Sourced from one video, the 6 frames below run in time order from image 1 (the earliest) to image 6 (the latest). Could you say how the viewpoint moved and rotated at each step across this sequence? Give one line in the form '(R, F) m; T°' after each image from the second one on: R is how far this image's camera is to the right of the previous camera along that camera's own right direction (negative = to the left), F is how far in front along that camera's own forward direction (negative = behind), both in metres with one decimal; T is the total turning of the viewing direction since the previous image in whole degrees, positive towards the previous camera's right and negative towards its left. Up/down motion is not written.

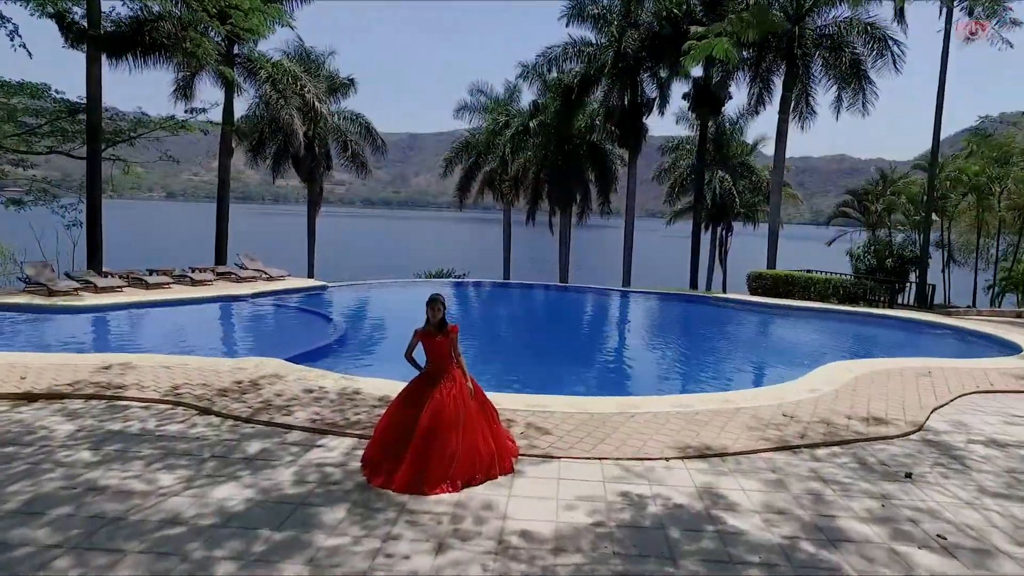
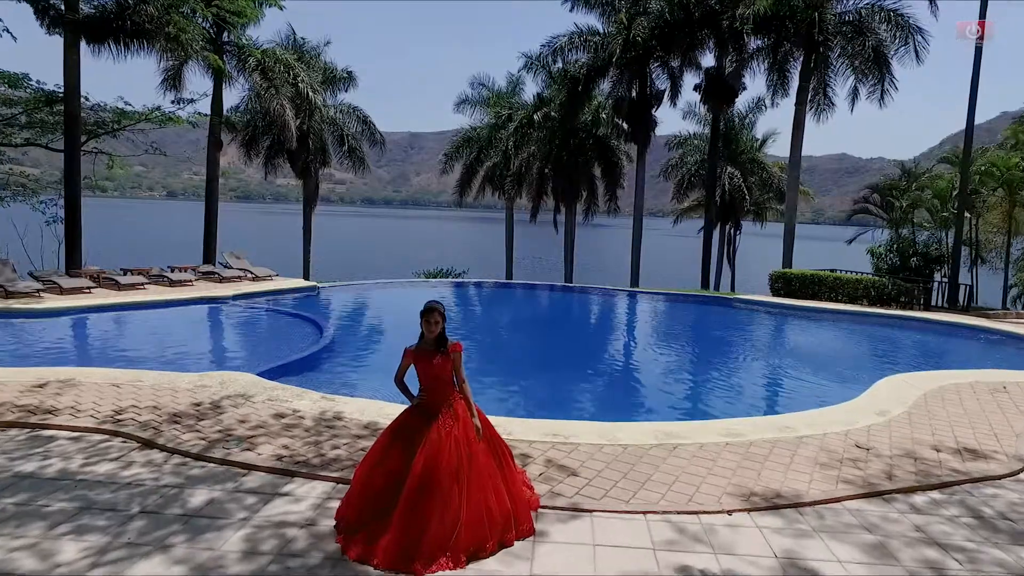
(-0.1, +1.1) m; 0°
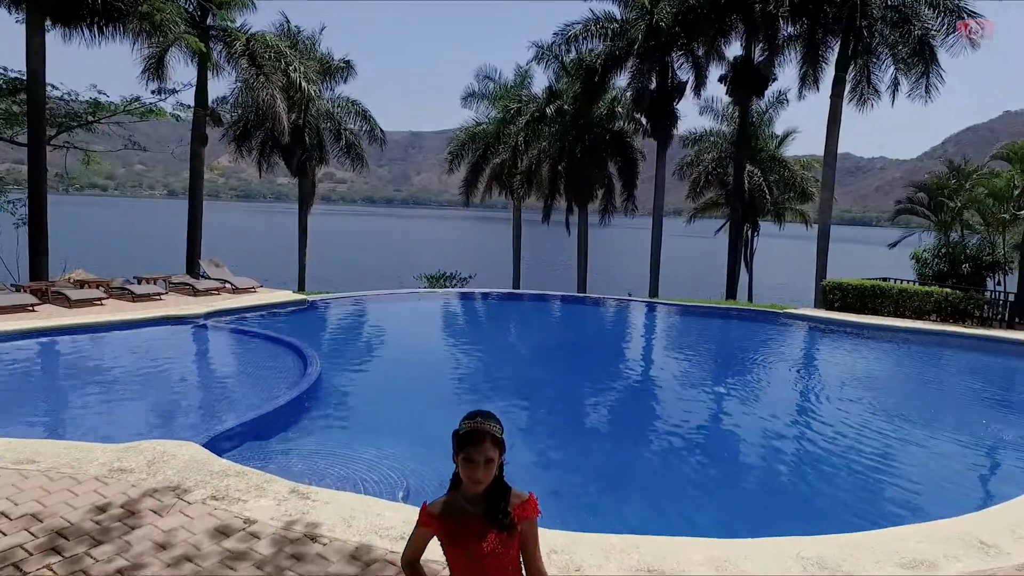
(-0.3, +1.8) m; 0°
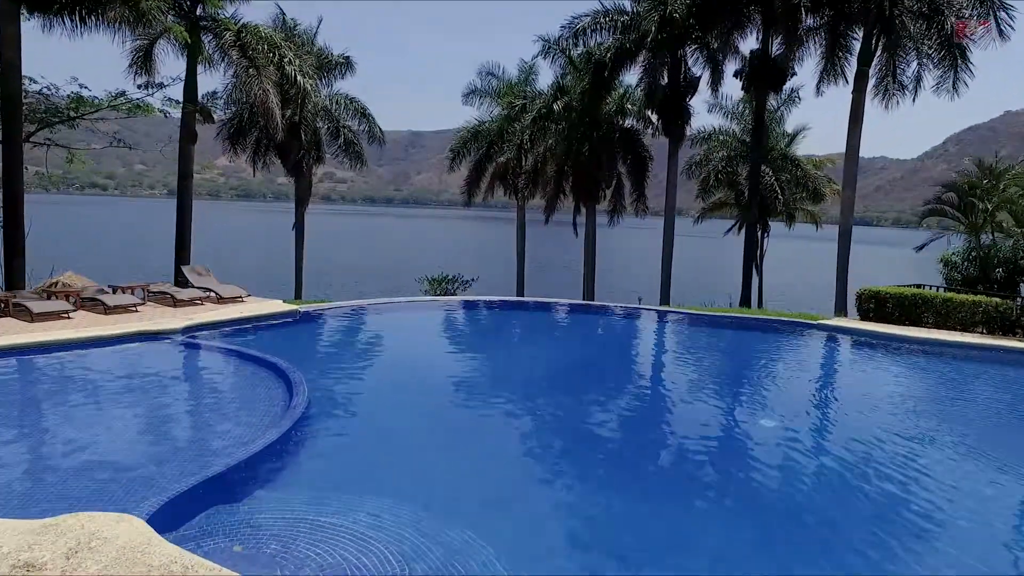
(-0.2, +1.0) m; 0°
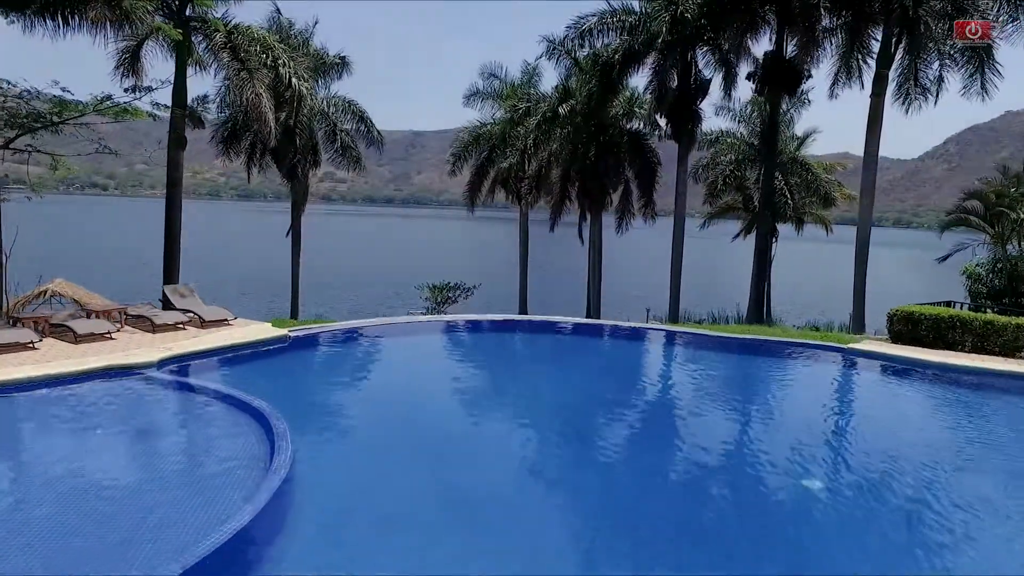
(-0.1, +0.8) m; 0°
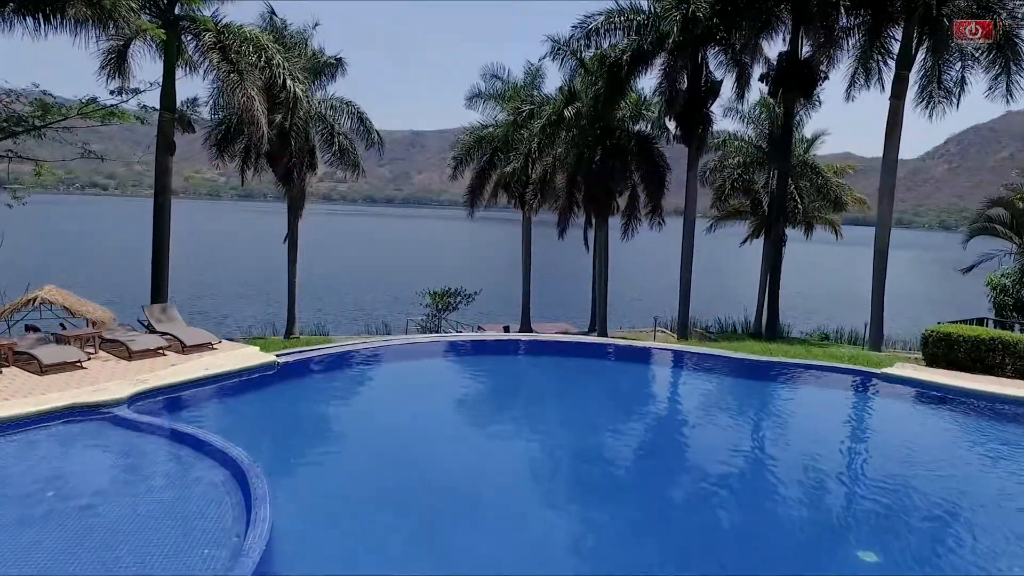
(-0.1, +0.8) m; 0°
